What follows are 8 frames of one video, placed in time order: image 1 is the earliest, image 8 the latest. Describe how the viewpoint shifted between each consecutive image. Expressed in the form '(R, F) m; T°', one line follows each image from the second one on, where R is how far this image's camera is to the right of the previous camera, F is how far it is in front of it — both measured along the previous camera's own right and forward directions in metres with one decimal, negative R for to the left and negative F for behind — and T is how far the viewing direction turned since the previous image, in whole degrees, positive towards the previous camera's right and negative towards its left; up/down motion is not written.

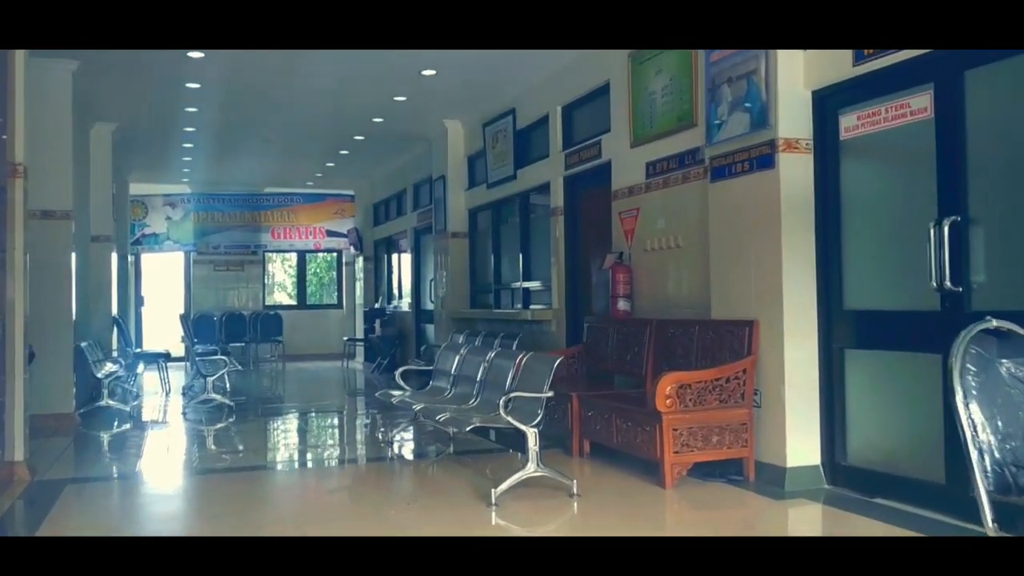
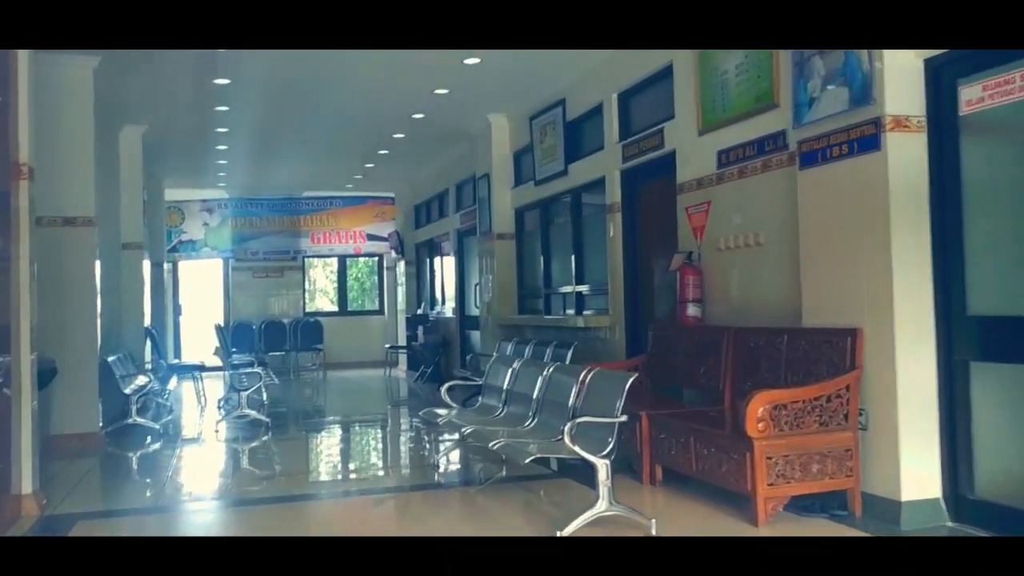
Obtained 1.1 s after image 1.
(-0.1, +0.6) m; -3°
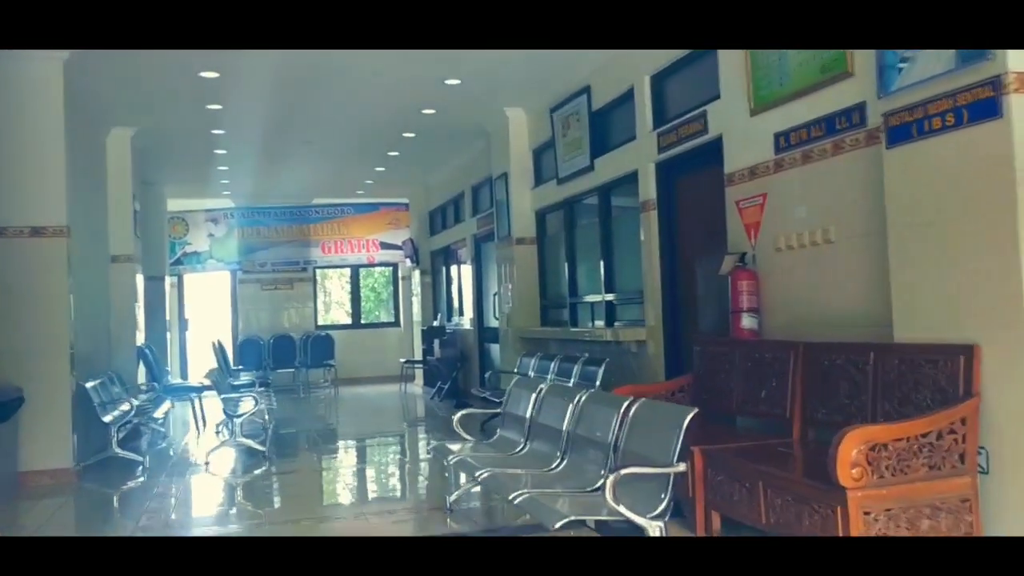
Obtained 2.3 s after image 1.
(0.0, +0.8) m; -1°
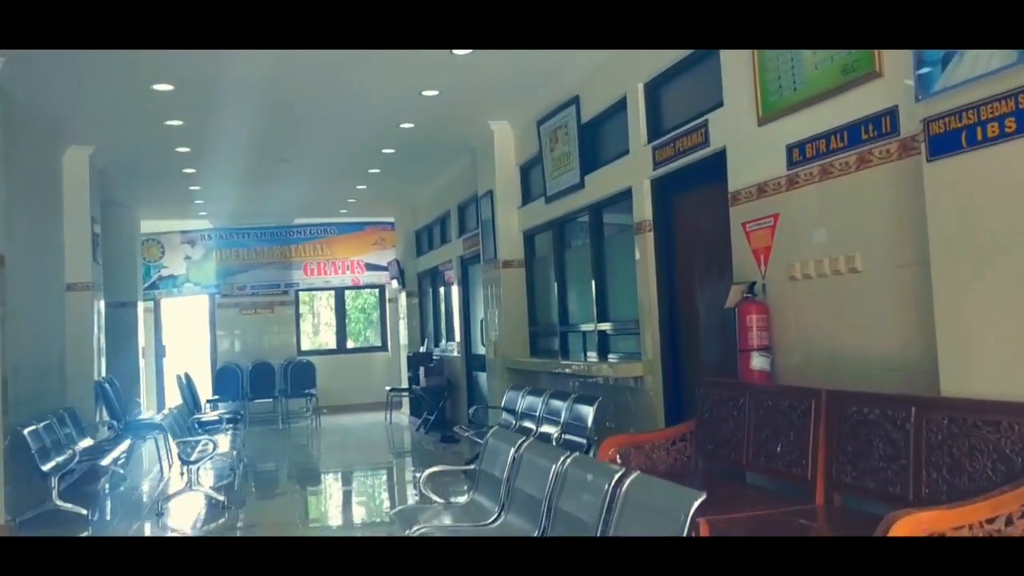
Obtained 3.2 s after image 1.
(+0.1, +0.6) m; 0°
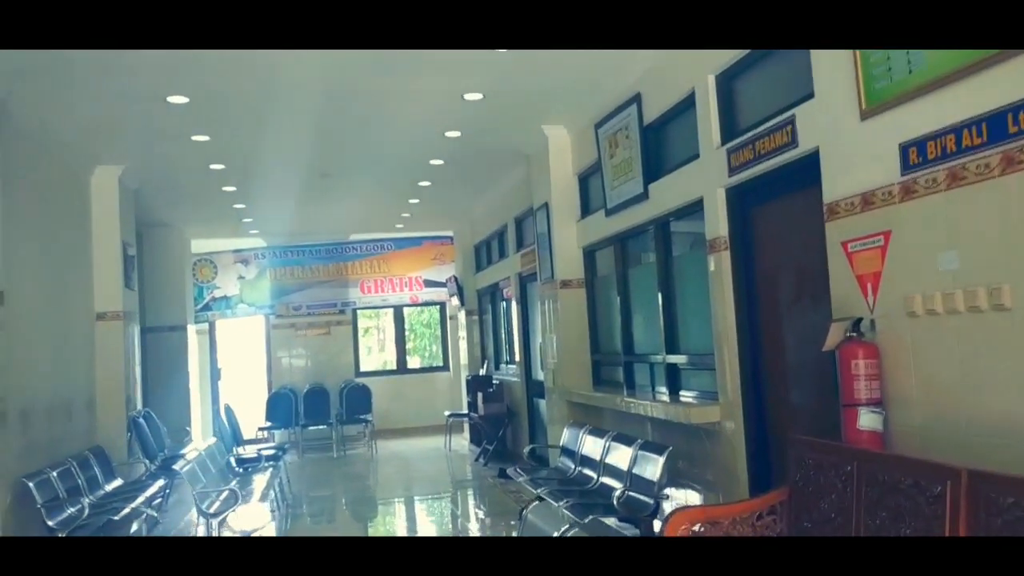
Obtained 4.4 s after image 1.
(+0.1, +0.7) m; -5°
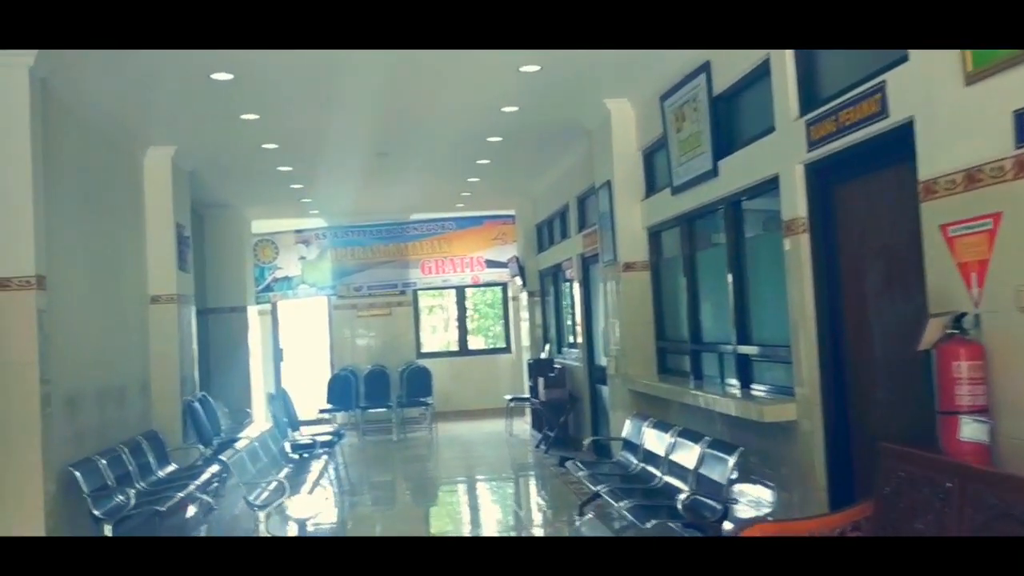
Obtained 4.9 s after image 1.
(+0.1, +0.3) m; -4°
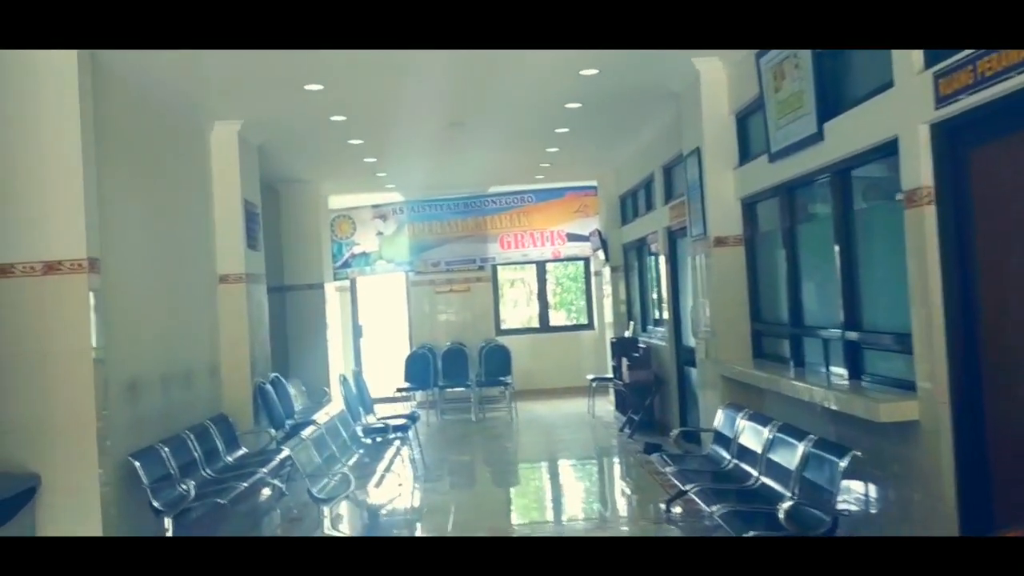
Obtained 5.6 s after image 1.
(0.0, +0.4) m; -5°
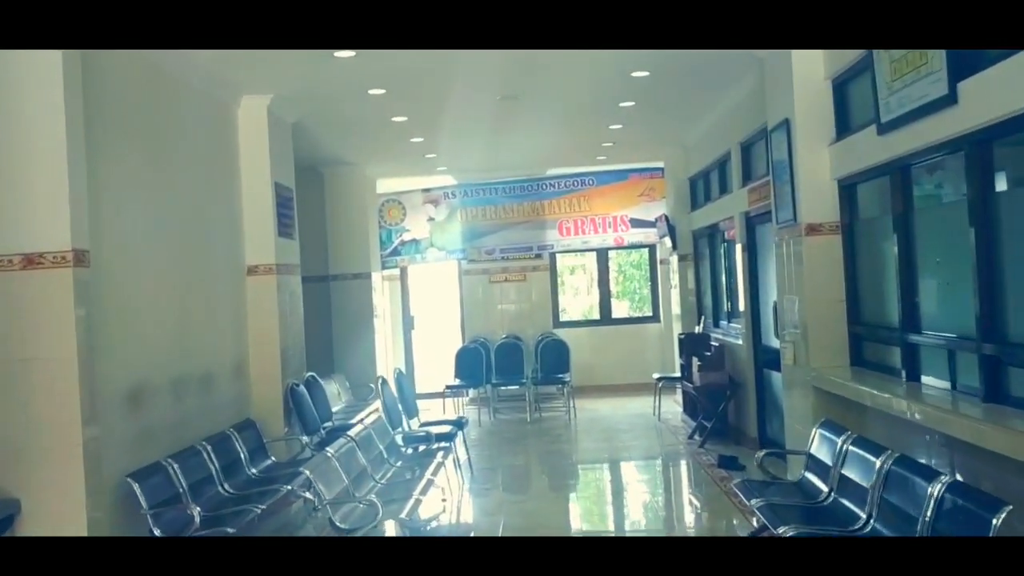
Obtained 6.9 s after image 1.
(0.0, +0.7) m; -4°
